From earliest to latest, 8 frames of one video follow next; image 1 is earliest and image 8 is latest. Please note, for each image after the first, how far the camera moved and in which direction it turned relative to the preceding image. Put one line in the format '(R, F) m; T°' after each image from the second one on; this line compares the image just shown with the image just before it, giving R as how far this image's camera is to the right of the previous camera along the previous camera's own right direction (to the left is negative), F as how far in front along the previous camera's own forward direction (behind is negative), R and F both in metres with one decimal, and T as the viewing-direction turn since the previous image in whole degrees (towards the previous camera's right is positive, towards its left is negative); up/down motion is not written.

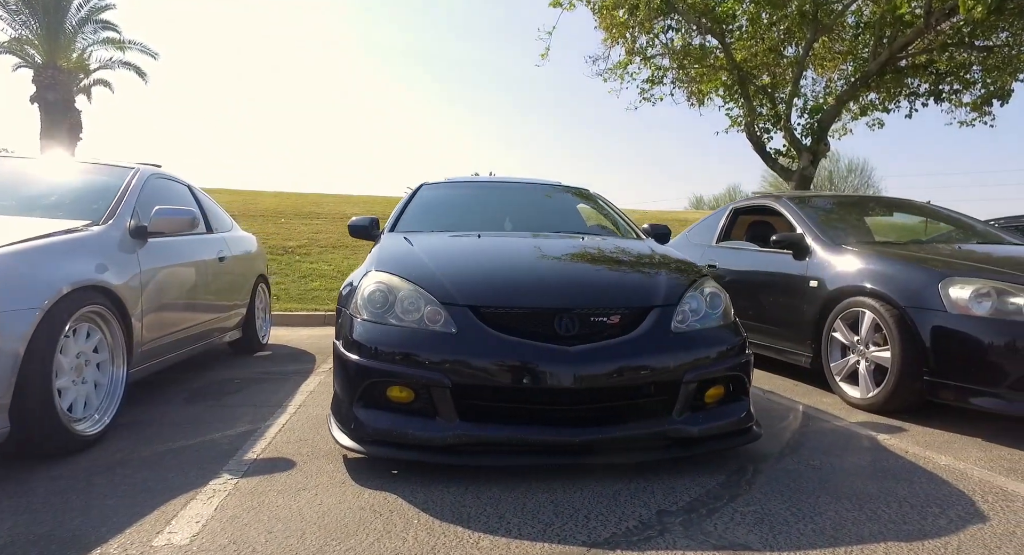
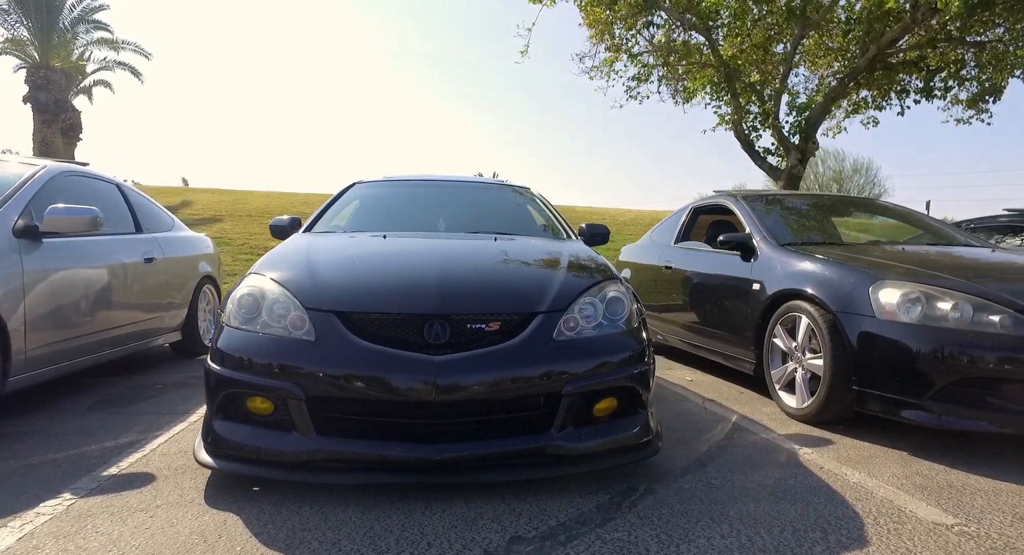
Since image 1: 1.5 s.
(+0.5, +0.2) m; -1°
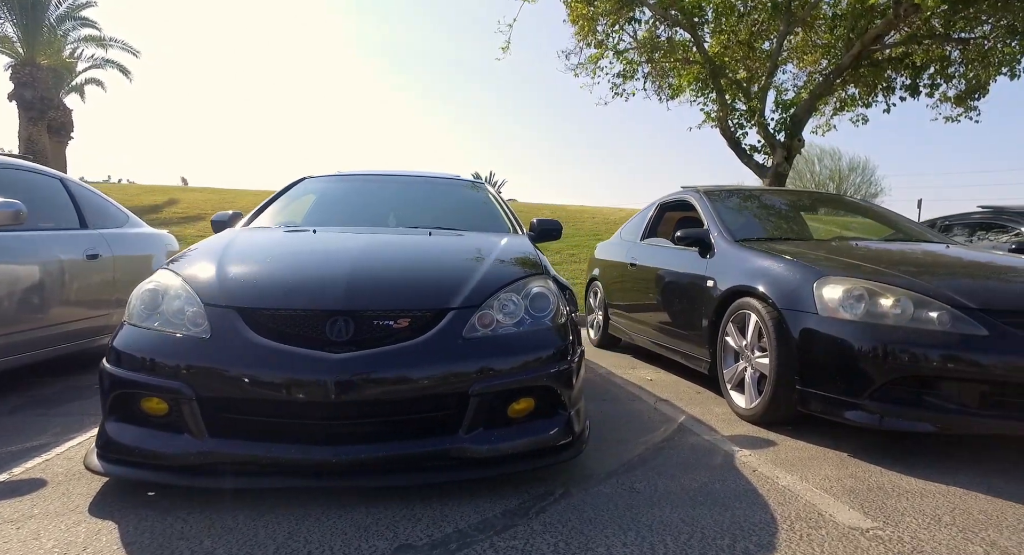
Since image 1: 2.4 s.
(+0.3, +0.1) m; 0°
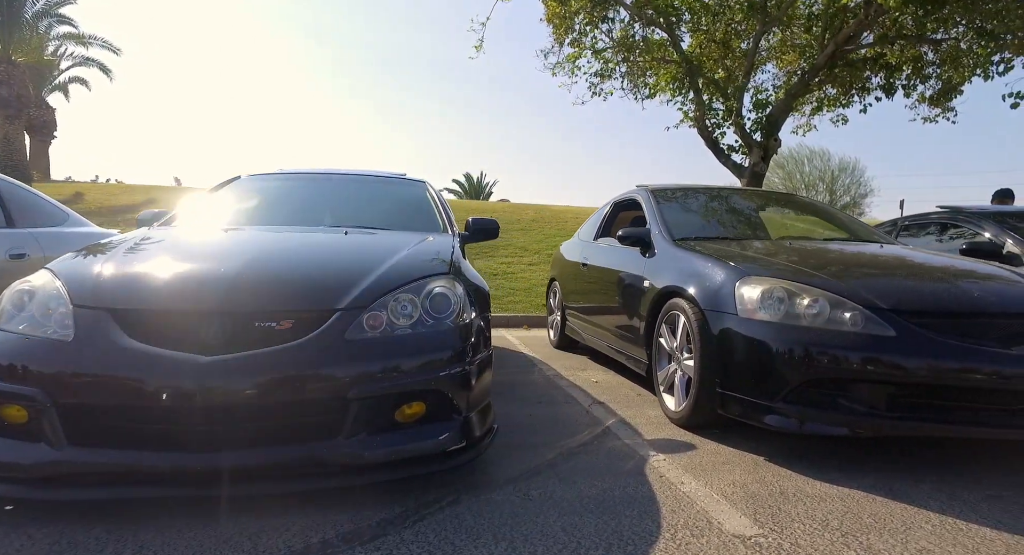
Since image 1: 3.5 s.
(+0.4, +0.1) m; +1°
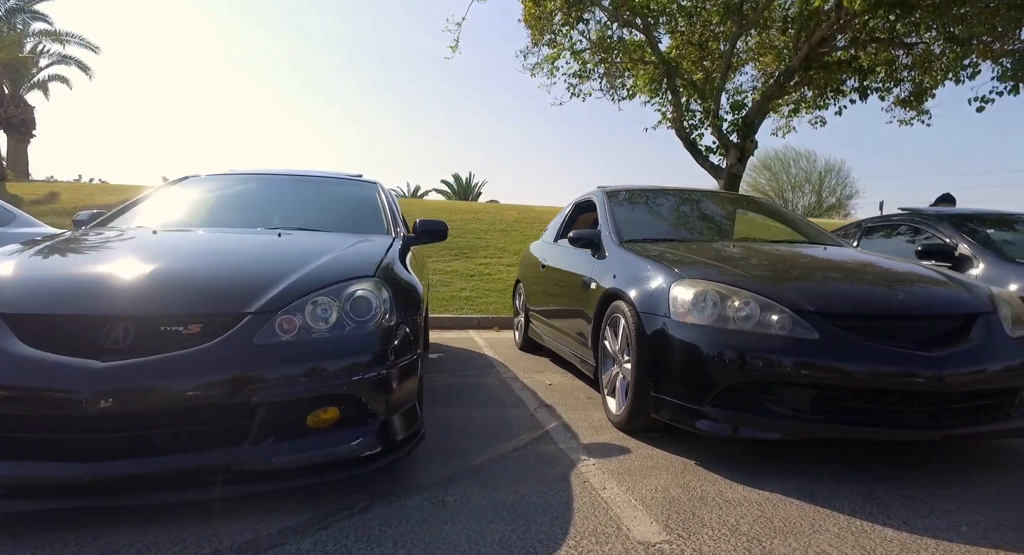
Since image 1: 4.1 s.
(+0.3, 0.0) m; +1°
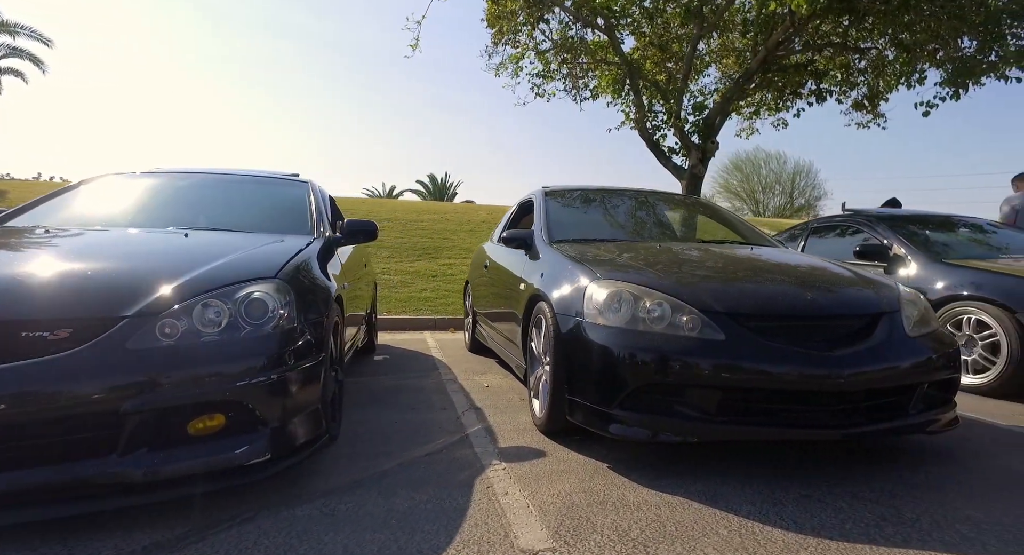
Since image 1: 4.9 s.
(+0.3, 0.0) m; +2°
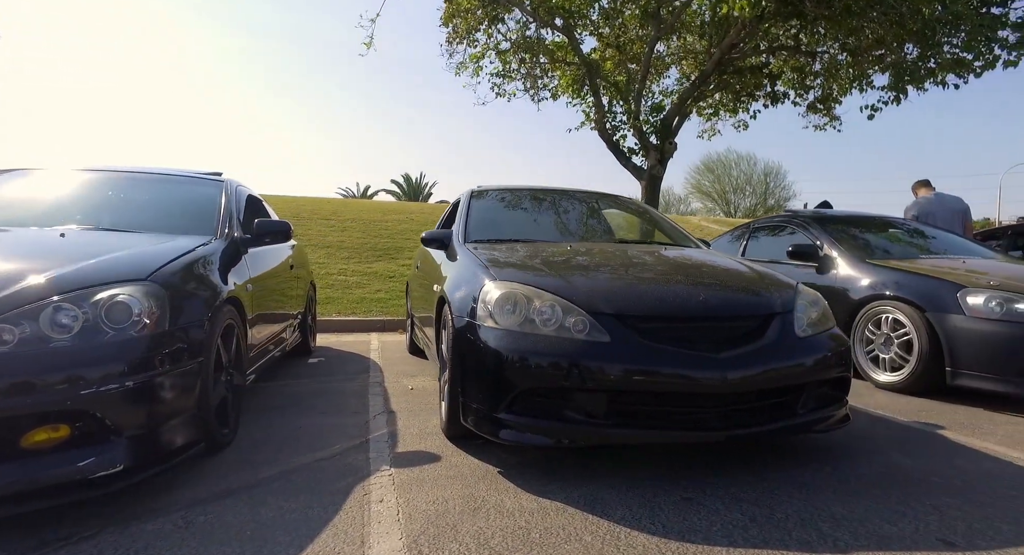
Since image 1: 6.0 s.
(+0.4, 0.0) m; +2°
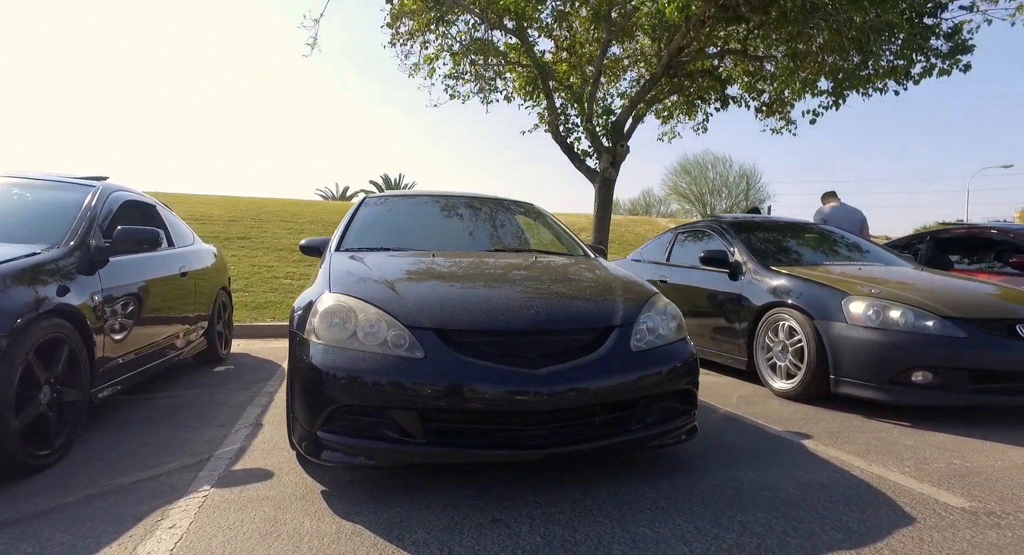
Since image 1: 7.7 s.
(+0.7, +0.1) m; +2°
